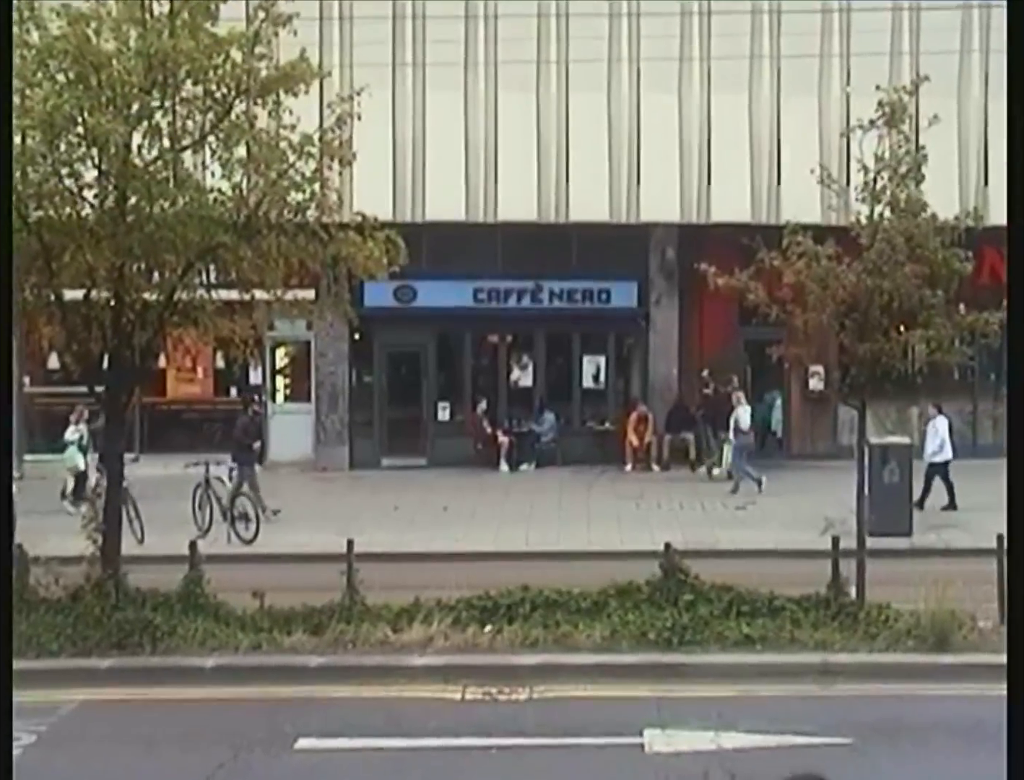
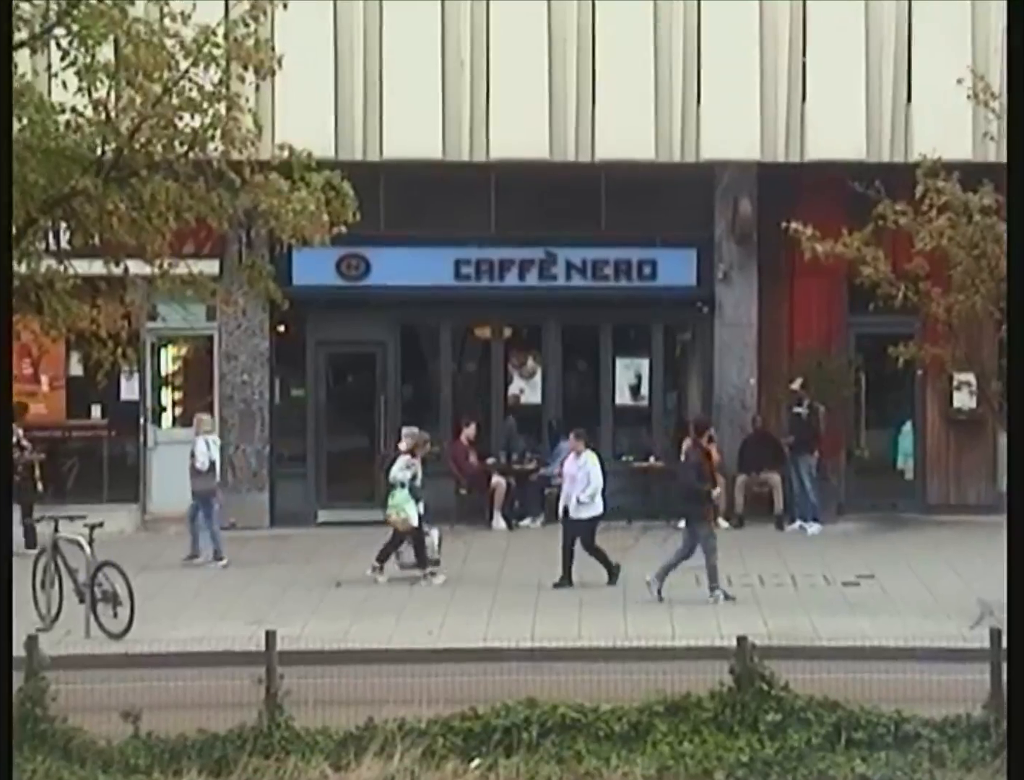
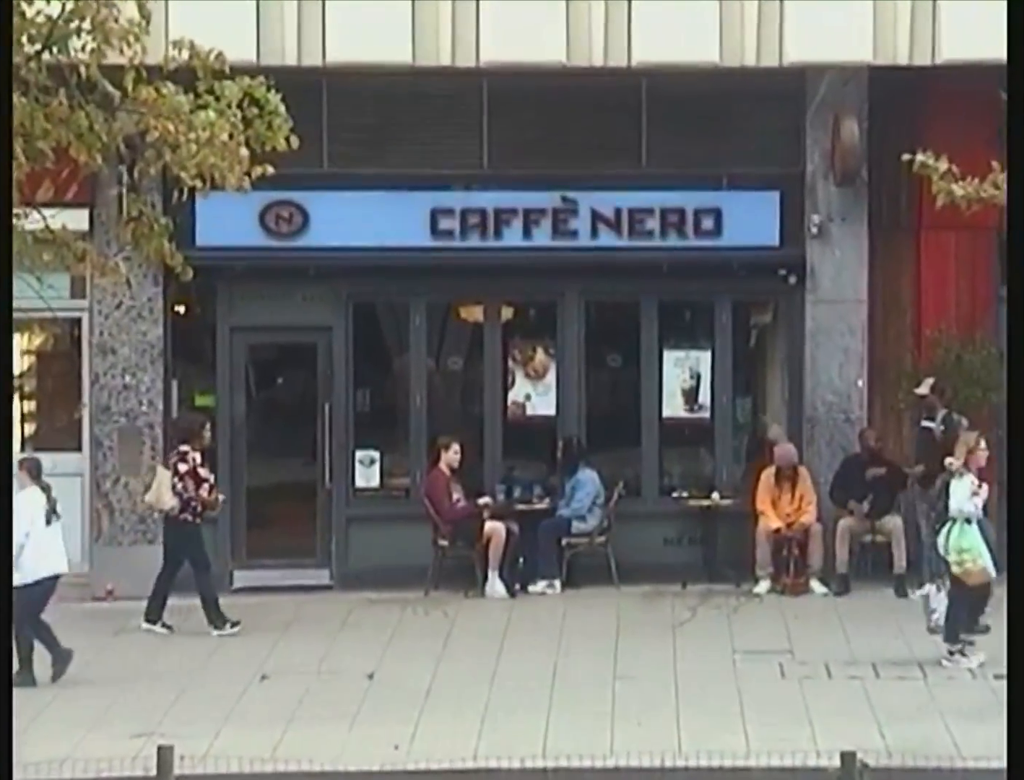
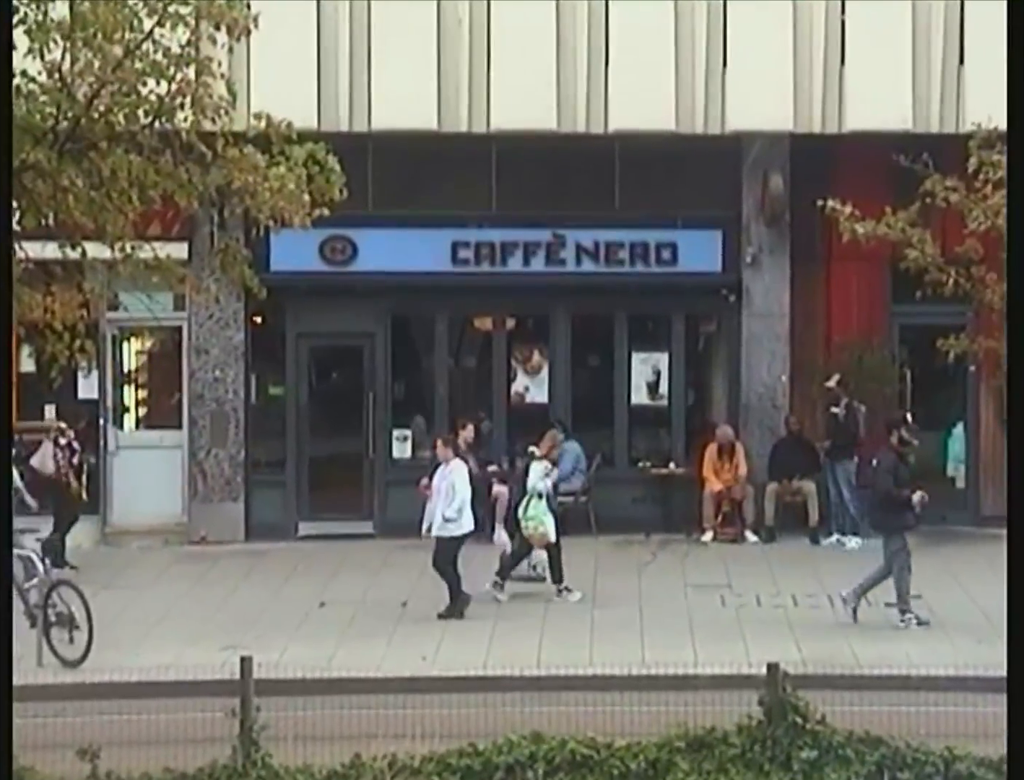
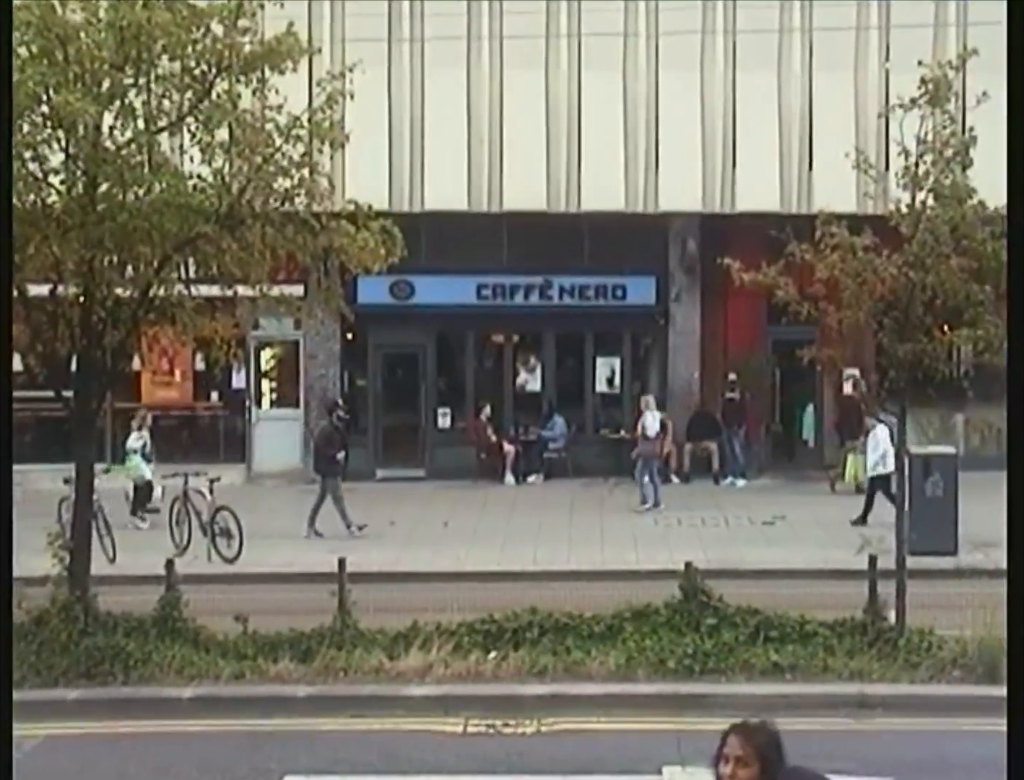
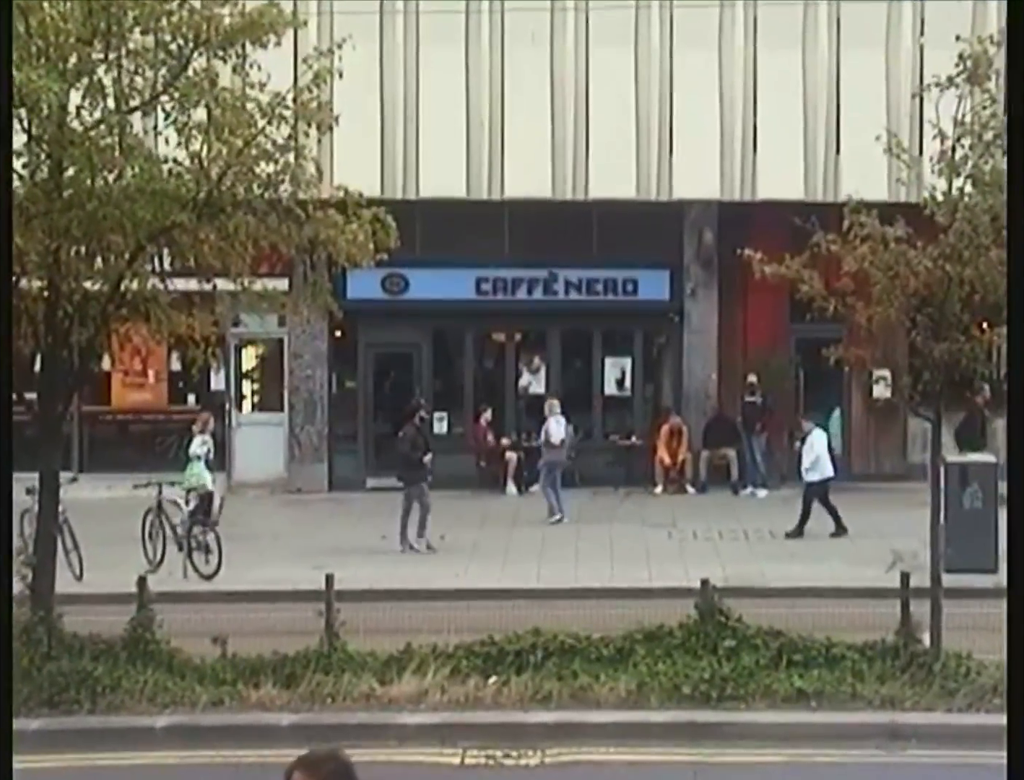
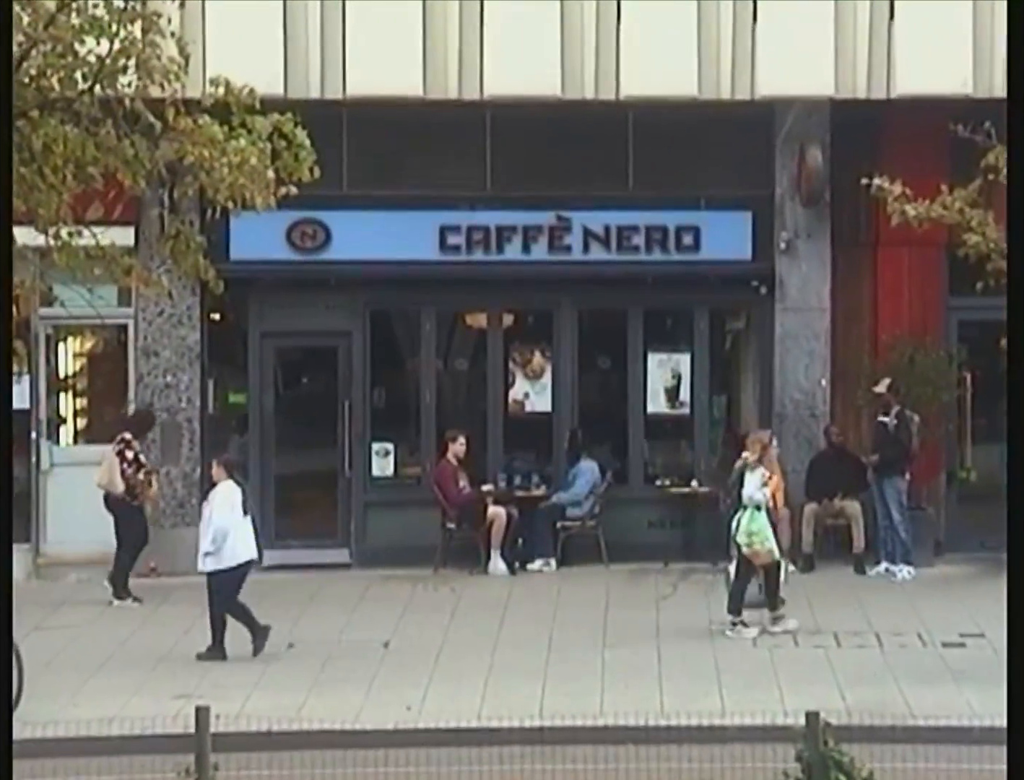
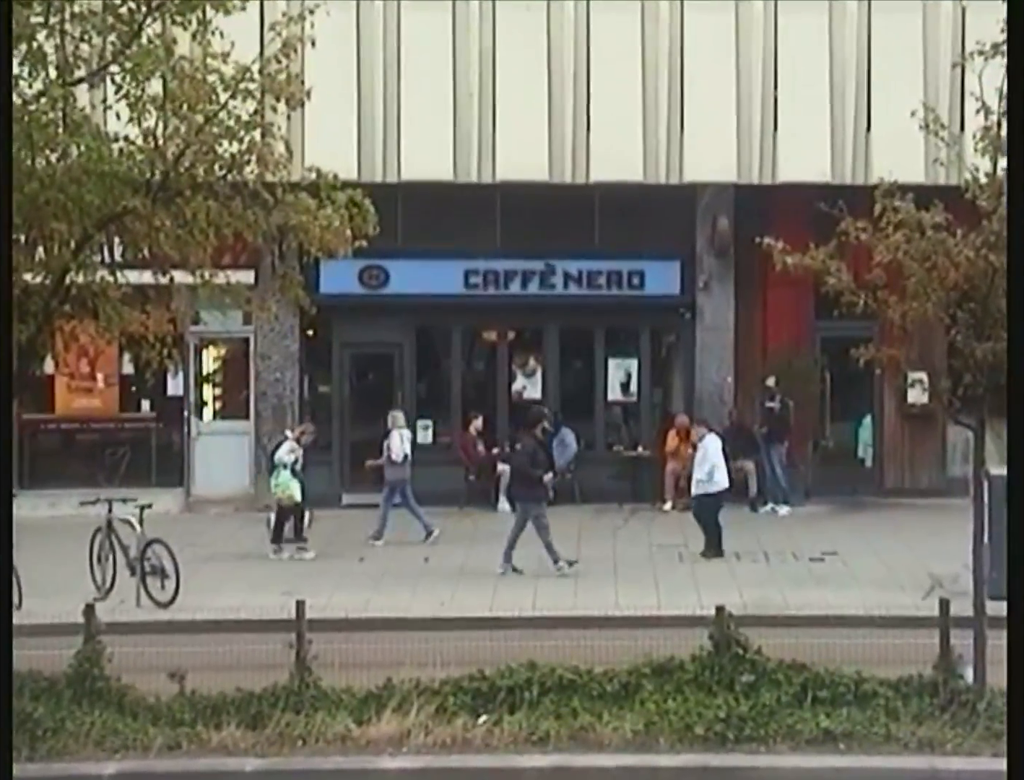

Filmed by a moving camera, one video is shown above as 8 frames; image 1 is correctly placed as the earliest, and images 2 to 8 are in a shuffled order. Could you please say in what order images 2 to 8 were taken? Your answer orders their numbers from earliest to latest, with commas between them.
5, 6, 8, 2, 4, 7, 3
